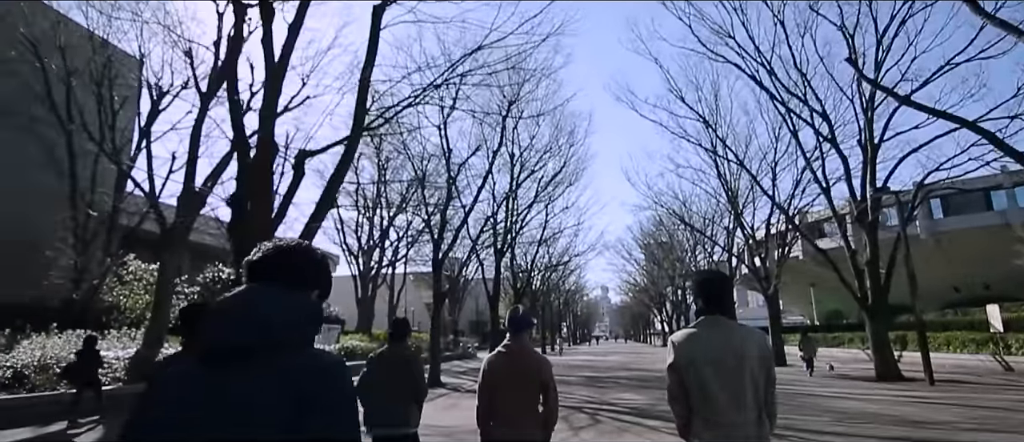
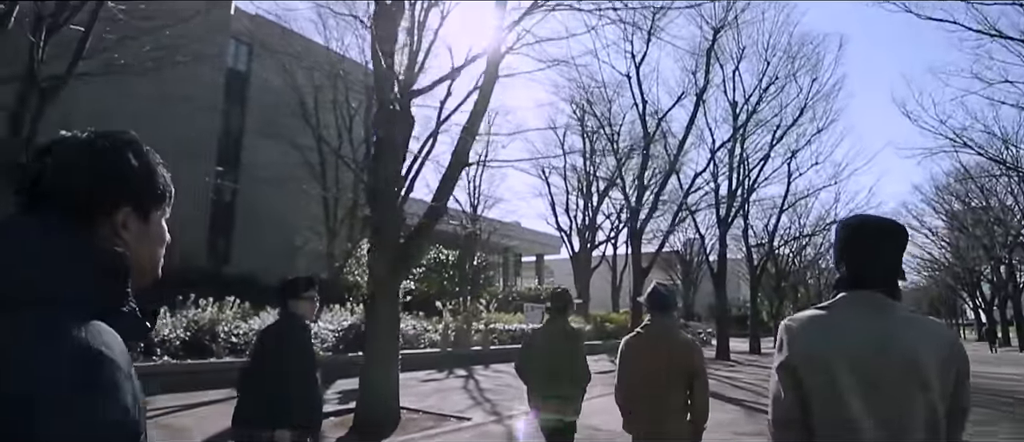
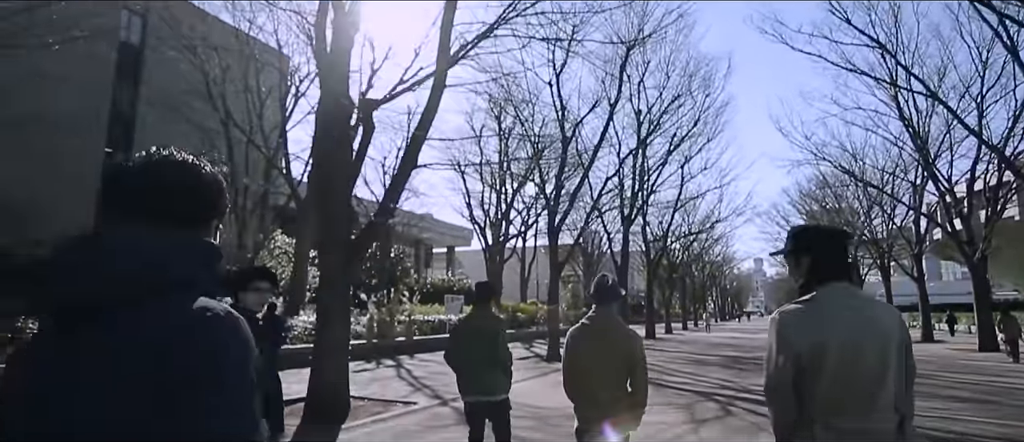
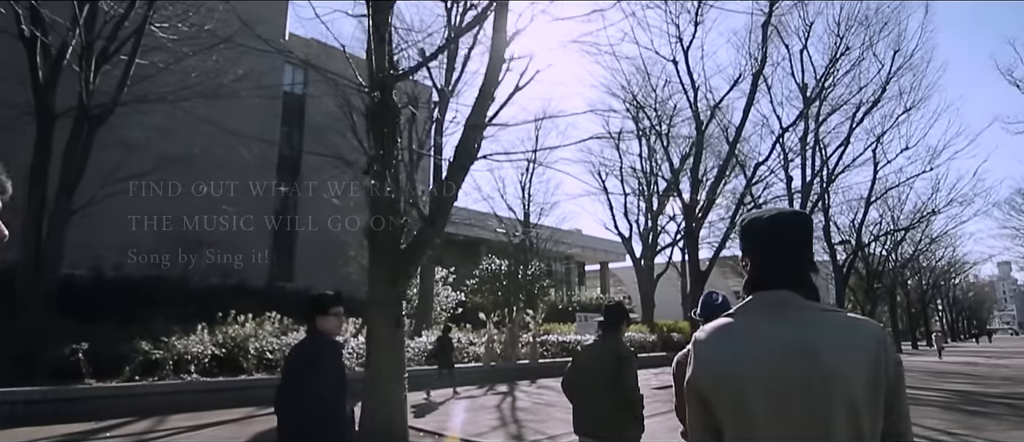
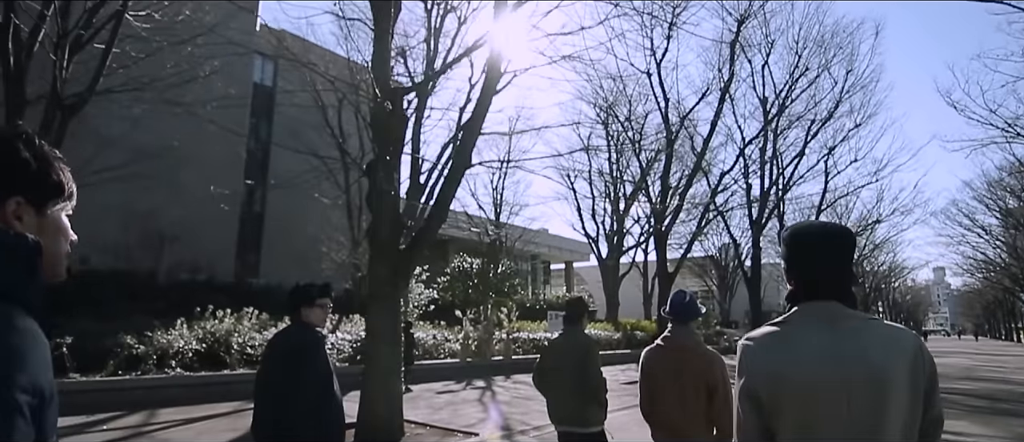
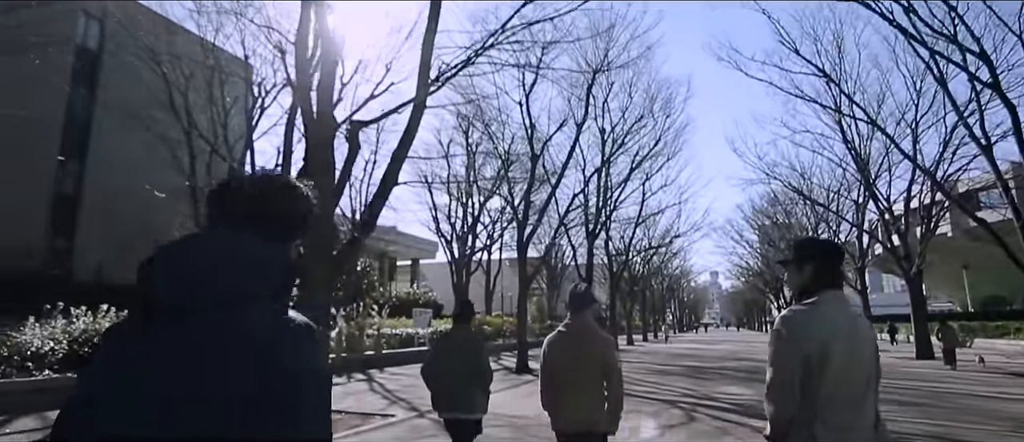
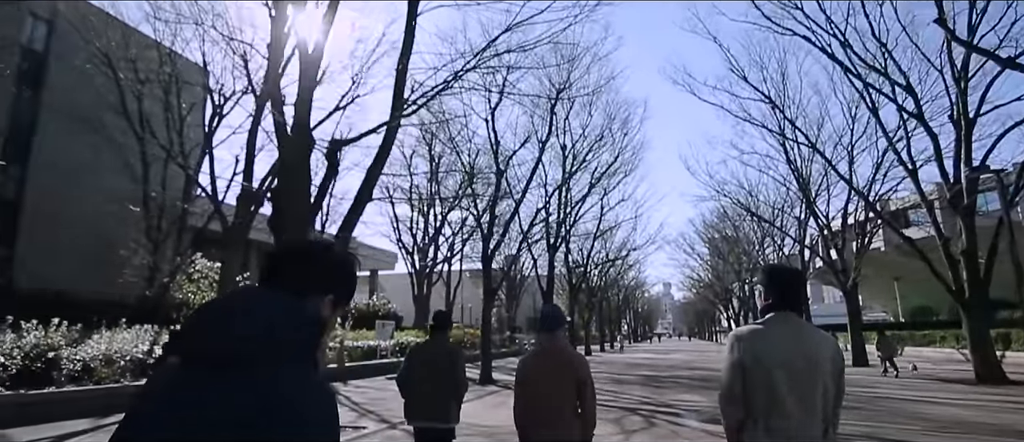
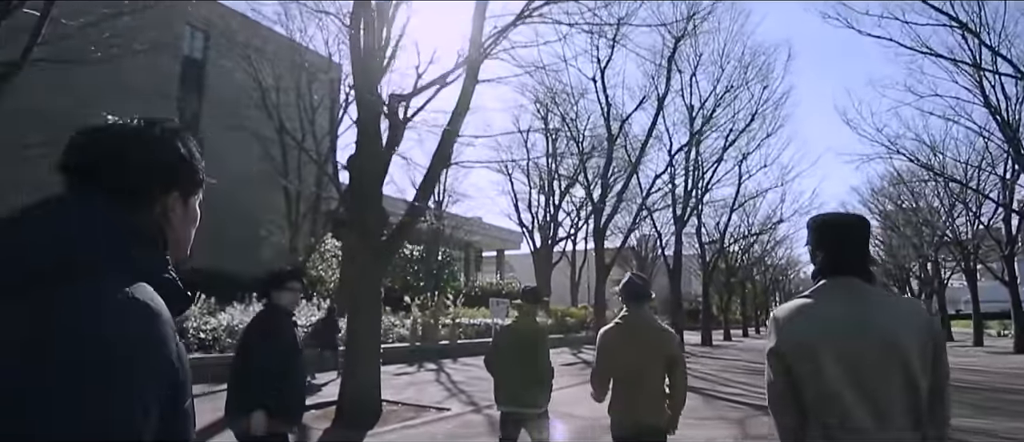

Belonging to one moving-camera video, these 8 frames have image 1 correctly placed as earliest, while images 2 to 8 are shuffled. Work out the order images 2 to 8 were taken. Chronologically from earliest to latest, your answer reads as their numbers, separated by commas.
7, 6, 3, 8, 2, 5, 4
